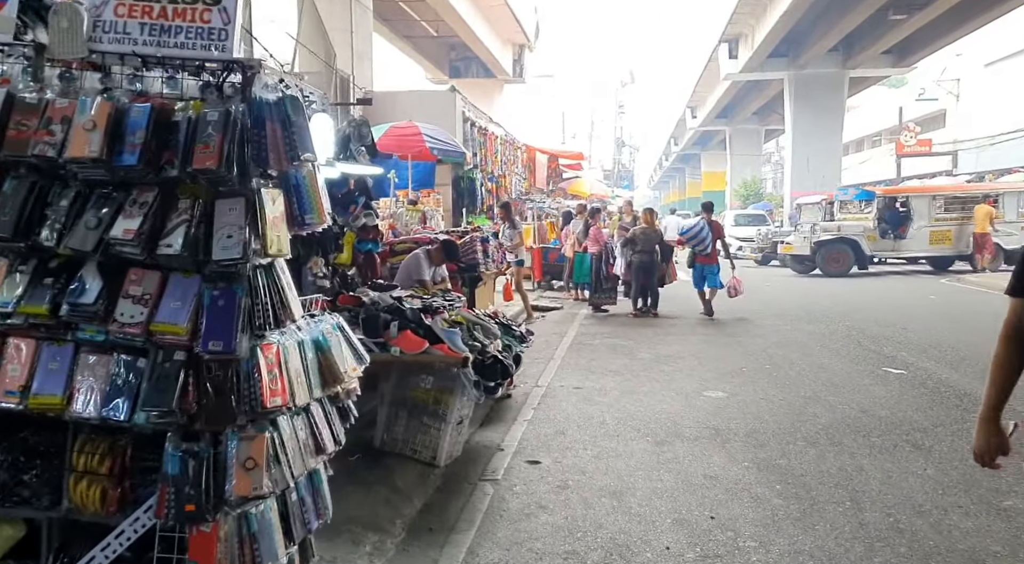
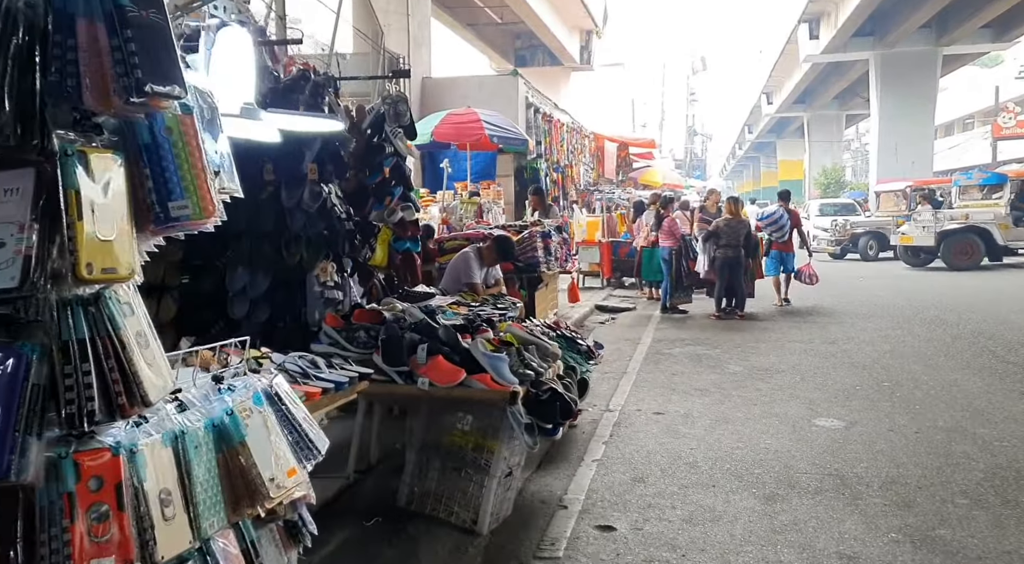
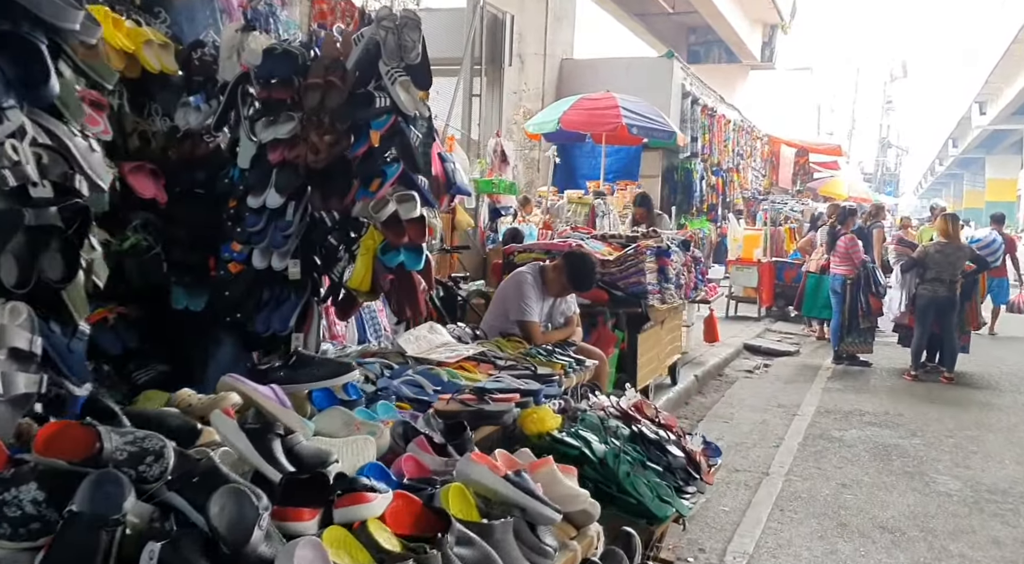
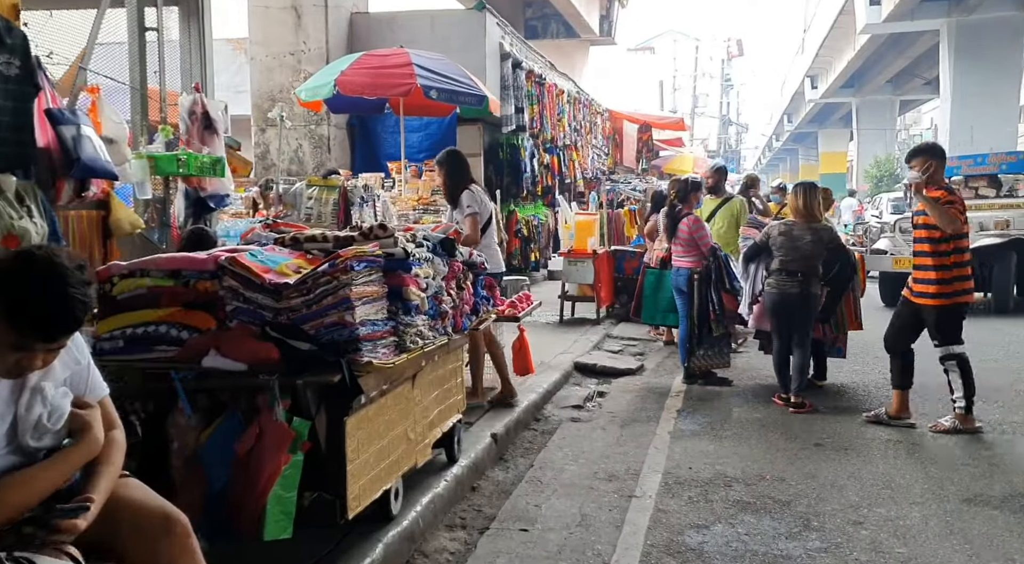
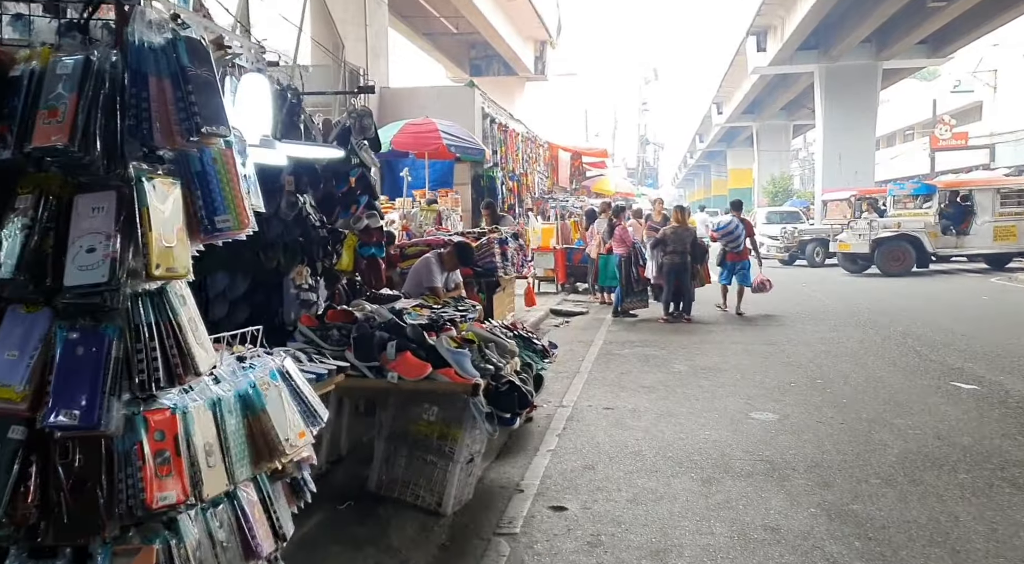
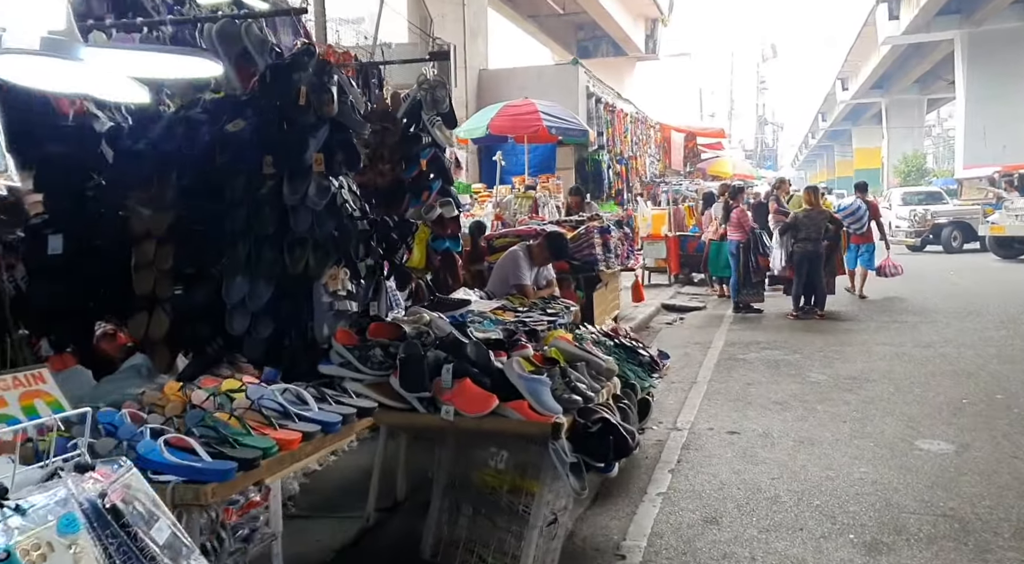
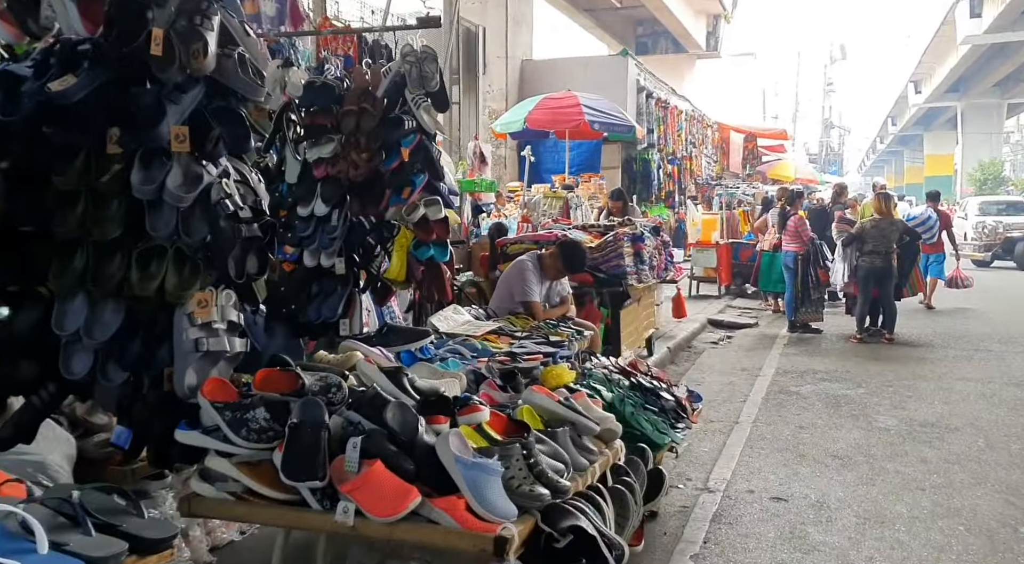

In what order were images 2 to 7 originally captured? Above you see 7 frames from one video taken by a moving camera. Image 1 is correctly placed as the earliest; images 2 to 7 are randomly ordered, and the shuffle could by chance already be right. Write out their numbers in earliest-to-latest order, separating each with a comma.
5, 2, 6, 7, 3, 4
